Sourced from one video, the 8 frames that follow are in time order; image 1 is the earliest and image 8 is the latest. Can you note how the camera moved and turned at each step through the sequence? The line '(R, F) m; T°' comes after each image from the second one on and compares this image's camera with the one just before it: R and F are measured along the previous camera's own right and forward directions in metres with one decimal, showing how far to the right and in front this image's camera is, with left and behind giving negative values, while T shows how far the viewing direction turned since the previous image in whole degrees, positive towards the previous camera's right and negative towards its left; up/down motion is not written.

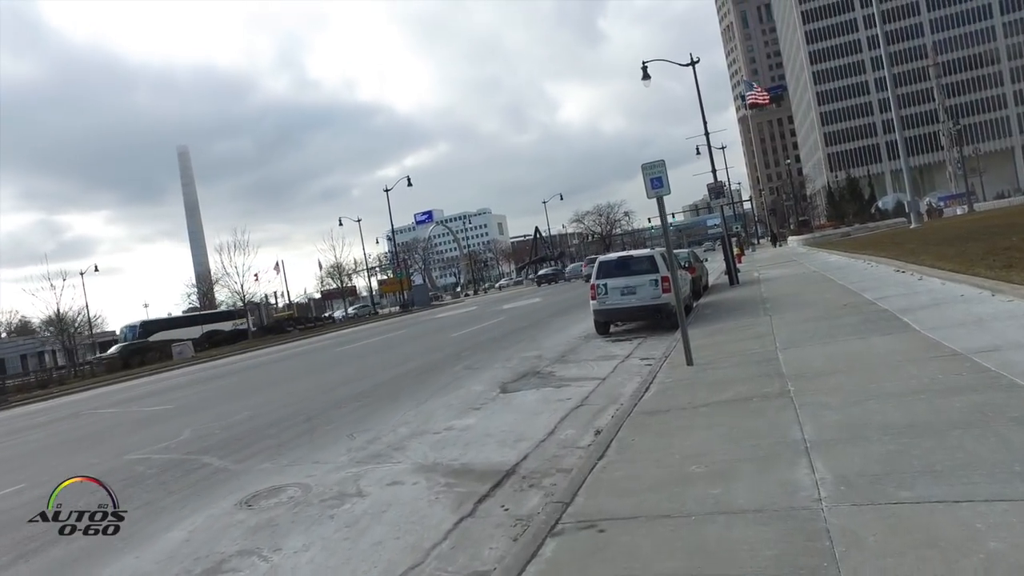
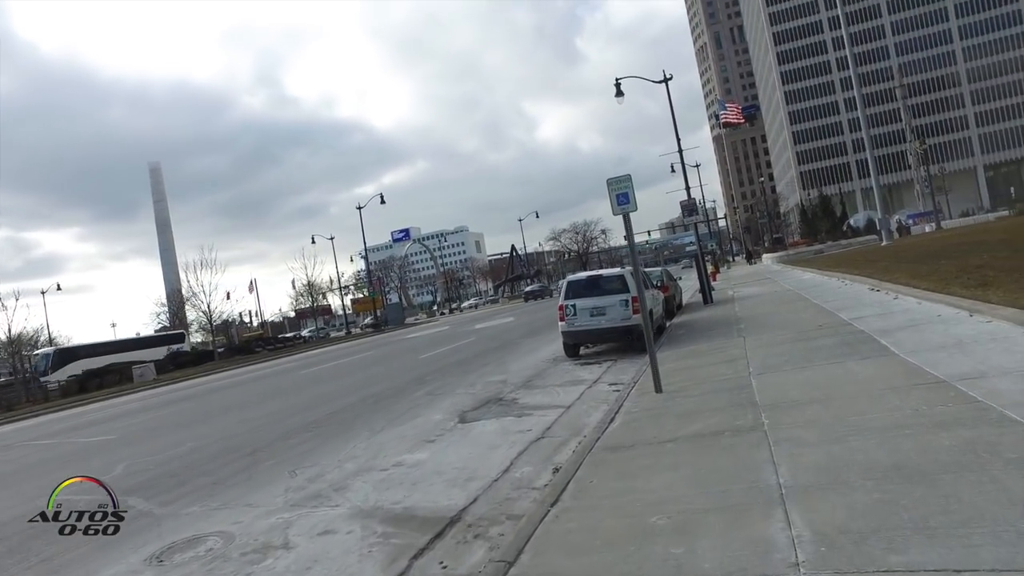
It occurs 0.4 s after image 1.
(+0.3, +0.6) m; +2°
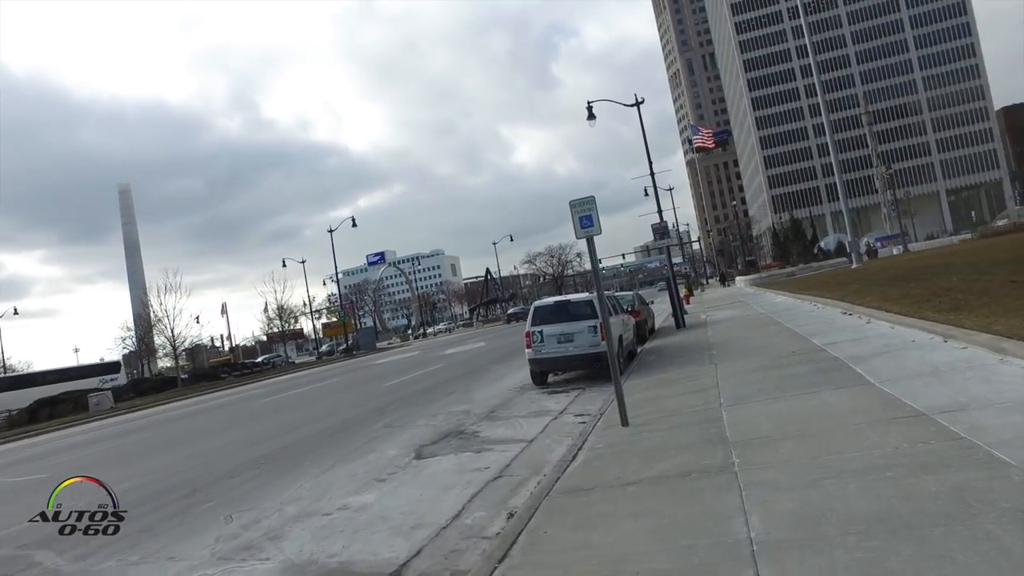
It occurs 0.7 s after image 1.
(+0.2, +0.5) m; +2°
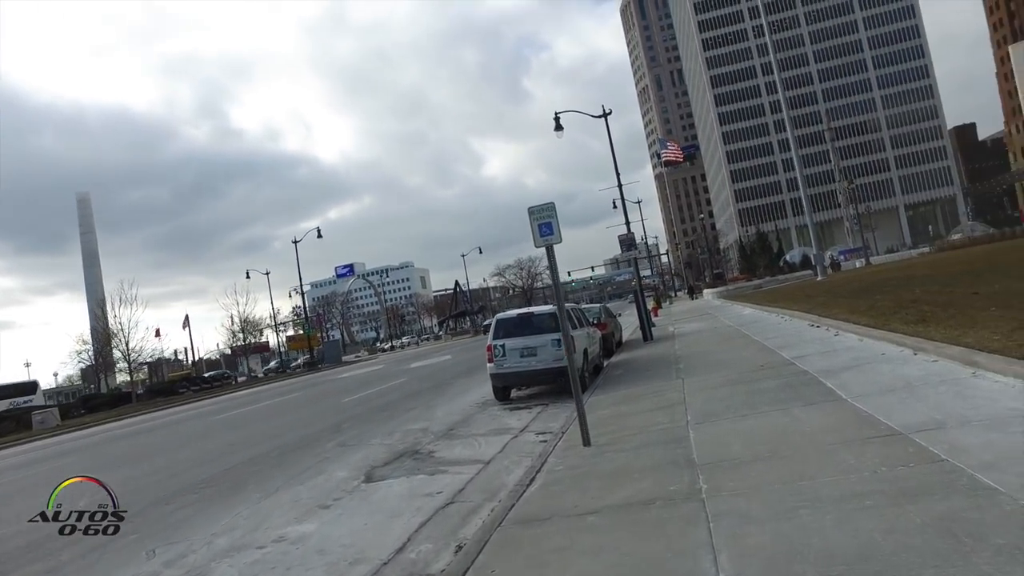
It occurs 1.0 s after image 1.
(+0.2, +0.5) m; +2°
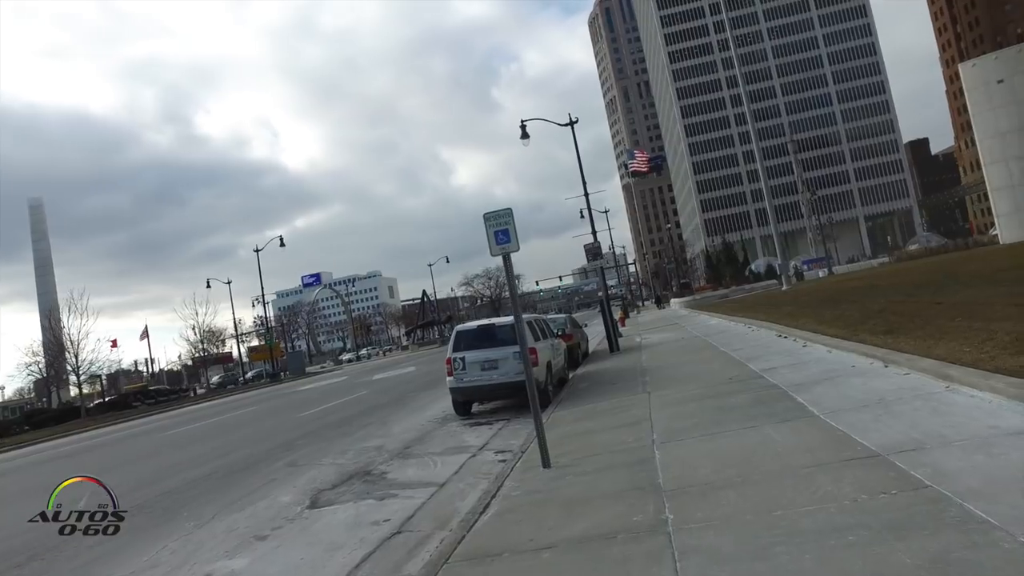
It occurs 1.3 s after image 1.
(+0.2, +0.5) m; +3°
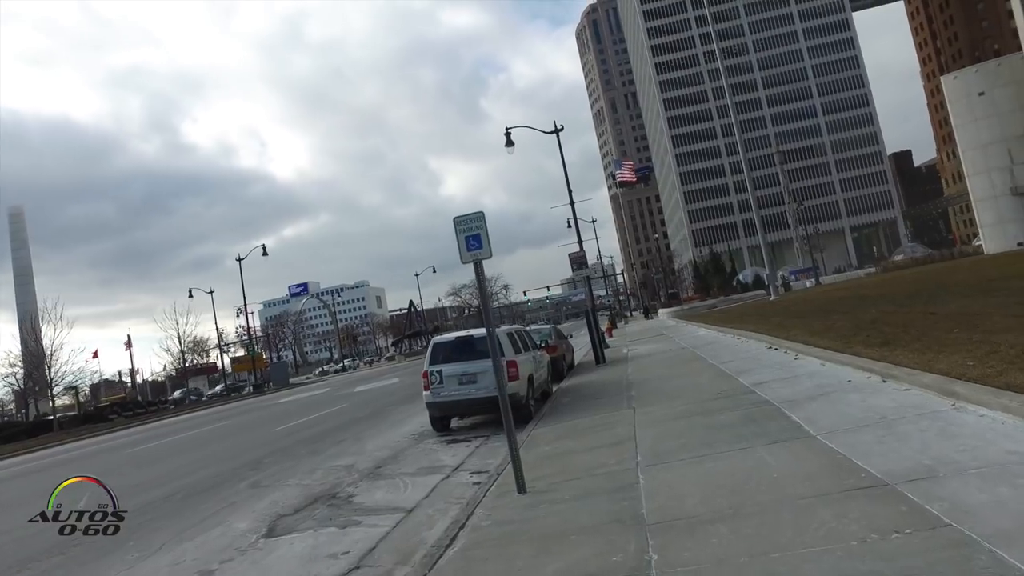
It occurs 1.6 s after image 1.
(+0.2, +0.6) m; +1°
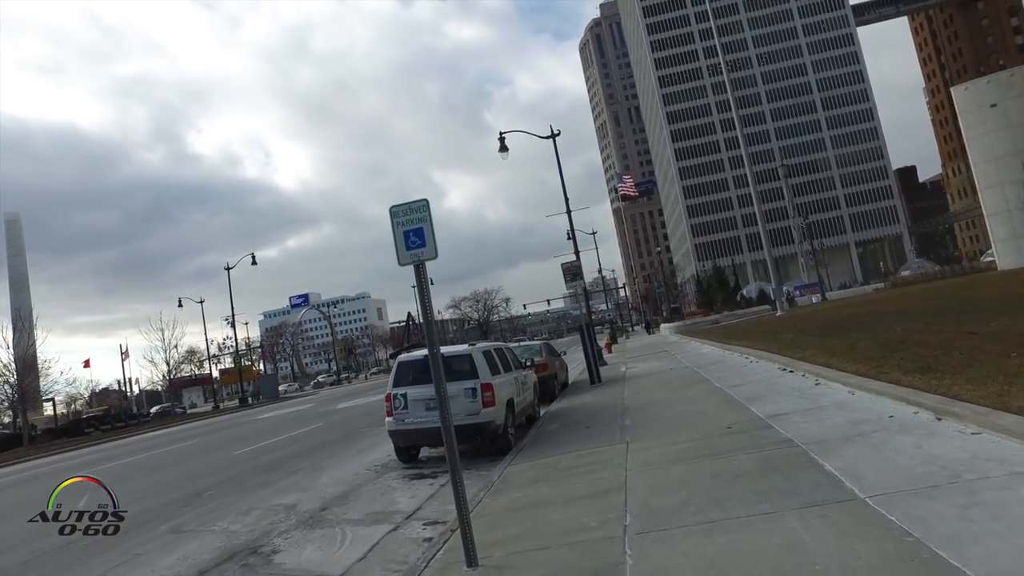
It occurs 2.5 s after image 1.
(+0.4, +1.7) m; 0°
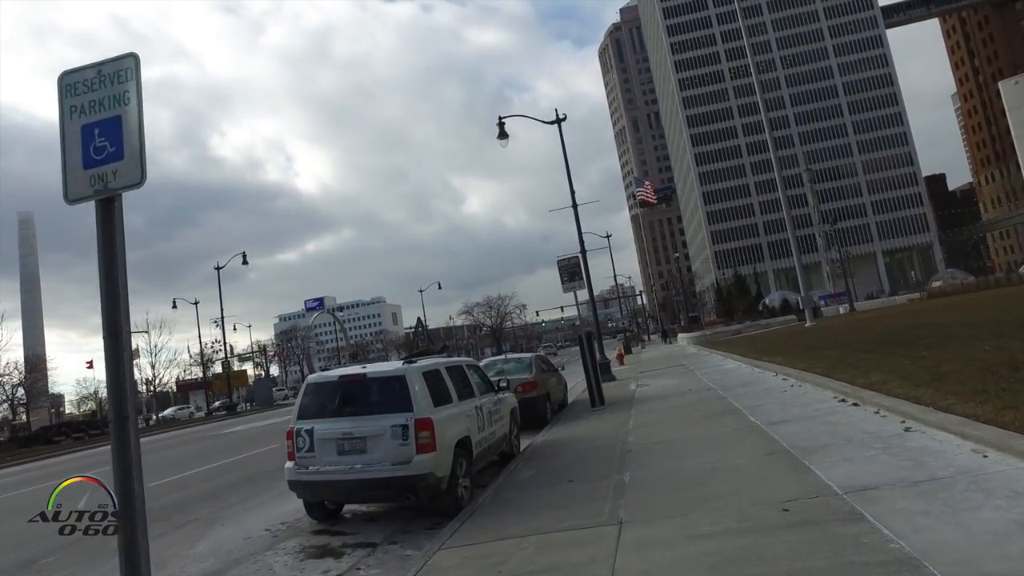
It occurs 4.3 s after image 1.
(+0.7, +3.3) m; -1°
